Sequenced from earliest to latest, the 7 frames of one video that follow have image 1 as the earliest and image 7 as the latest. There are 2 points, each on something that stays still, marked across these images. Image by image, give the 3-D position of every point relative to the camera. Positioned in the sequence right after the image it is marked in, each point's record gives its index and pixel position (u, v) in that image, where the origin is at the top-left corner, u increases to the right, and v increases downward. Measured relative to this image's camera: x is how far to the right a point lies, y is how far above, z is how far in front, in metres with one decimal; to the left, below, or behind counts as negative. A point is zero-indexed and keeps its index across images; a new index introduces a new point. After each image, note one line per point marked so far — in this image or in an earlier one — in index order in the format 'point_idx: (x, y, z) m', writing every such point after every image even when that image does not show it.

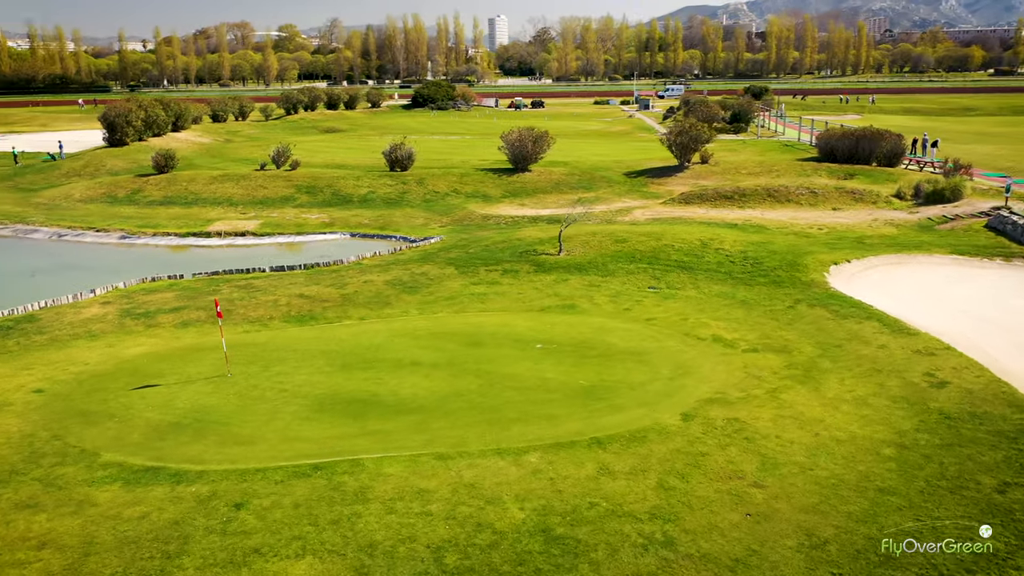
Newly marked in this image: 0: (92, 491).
0: (-7.3, -3.5, +14.3) m
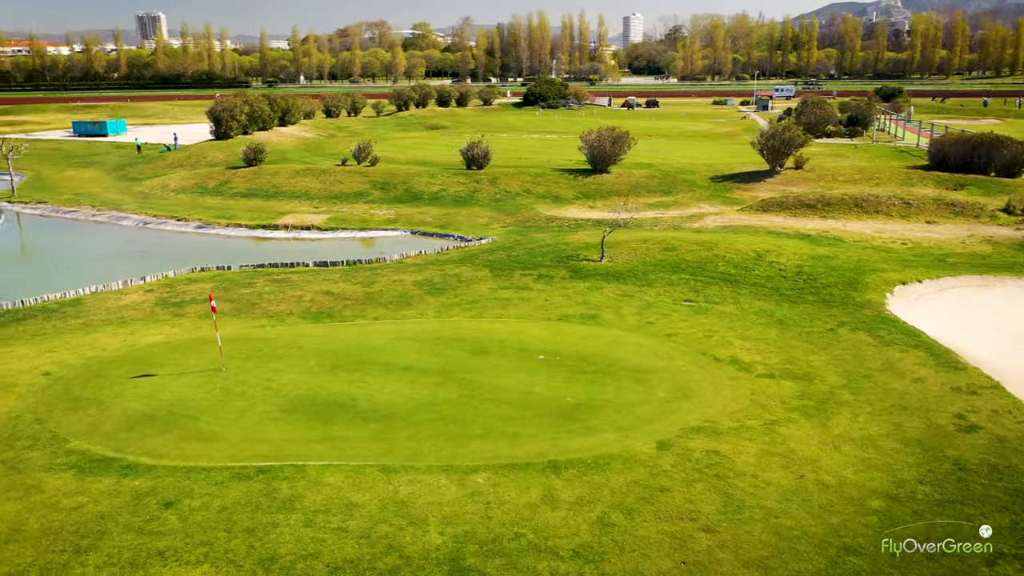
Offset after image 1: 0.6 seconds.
0: (-8.3, -3.3, +14.6) m
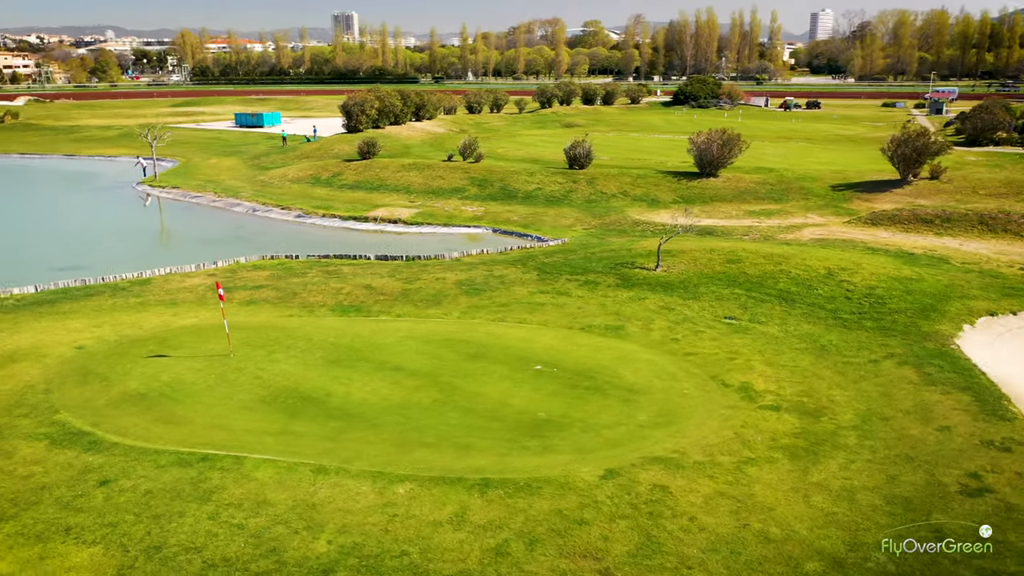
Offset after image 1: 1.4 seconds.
0: (-9.3, -2.9, +15.7) m
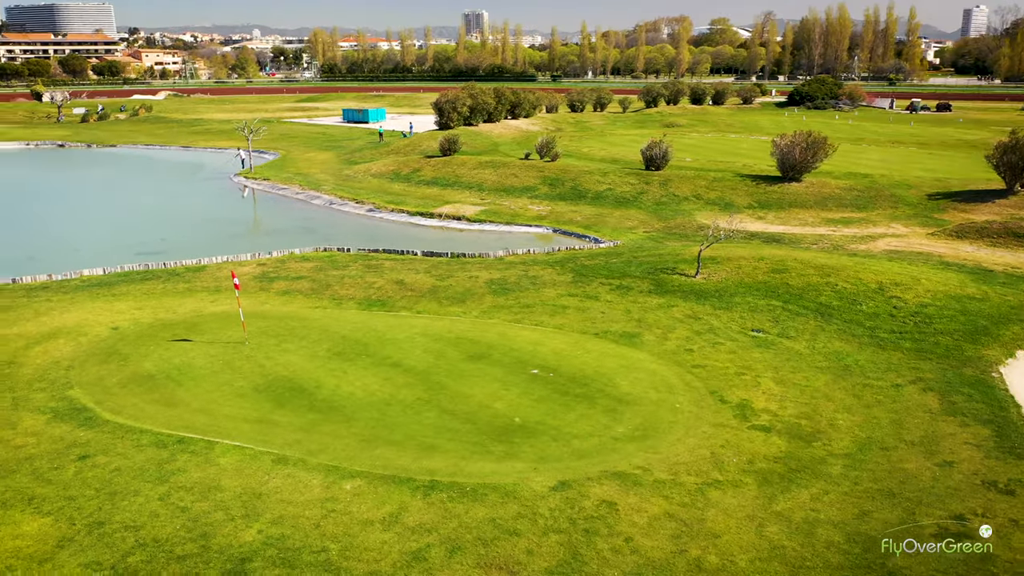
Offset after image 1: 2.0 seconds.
0: (-9.8, -2.6, +16.8) m
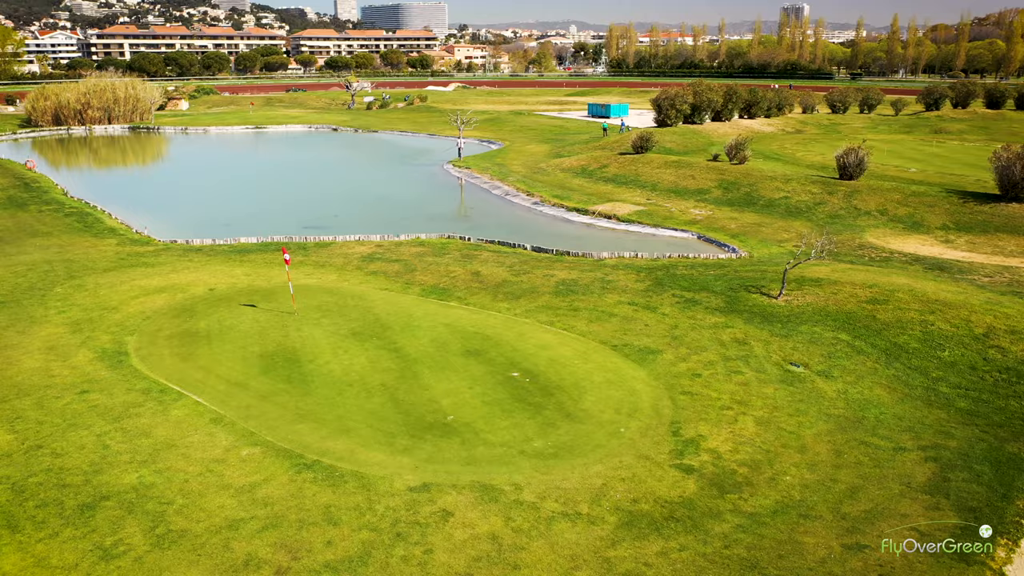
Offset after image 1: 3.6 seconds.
0: (-10.4, -1.5, +20.1) m
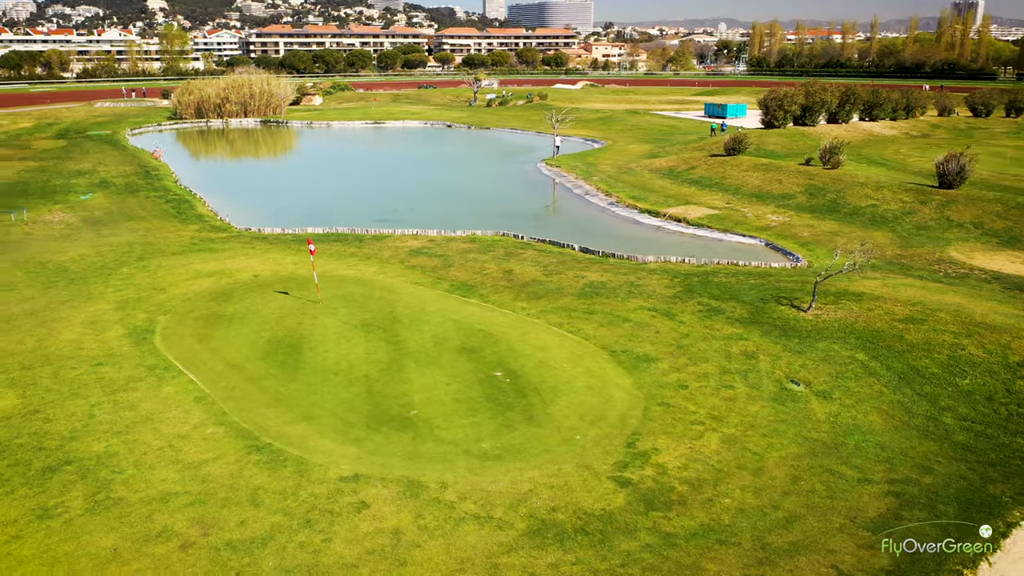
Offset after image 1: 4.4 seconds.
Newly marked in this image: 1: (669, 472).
0: (-10.3, -1.0, +21.7) m
1: (+2.7, -3.1, +14.1) m
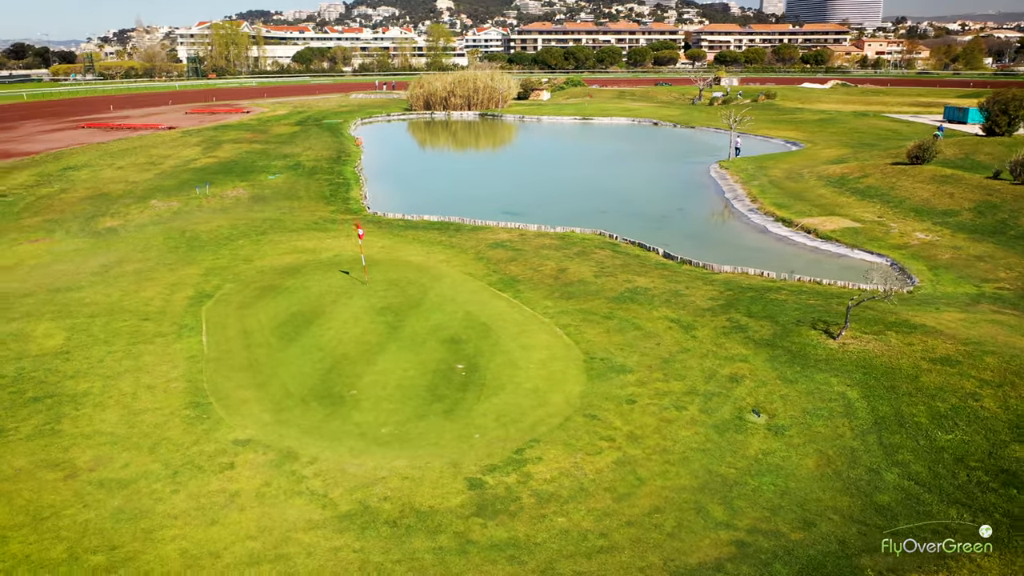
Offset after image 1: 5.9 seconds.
0: (-9.6, -0.1, +24.7) m
1: (+0.4, -3.2, +13.6) m
